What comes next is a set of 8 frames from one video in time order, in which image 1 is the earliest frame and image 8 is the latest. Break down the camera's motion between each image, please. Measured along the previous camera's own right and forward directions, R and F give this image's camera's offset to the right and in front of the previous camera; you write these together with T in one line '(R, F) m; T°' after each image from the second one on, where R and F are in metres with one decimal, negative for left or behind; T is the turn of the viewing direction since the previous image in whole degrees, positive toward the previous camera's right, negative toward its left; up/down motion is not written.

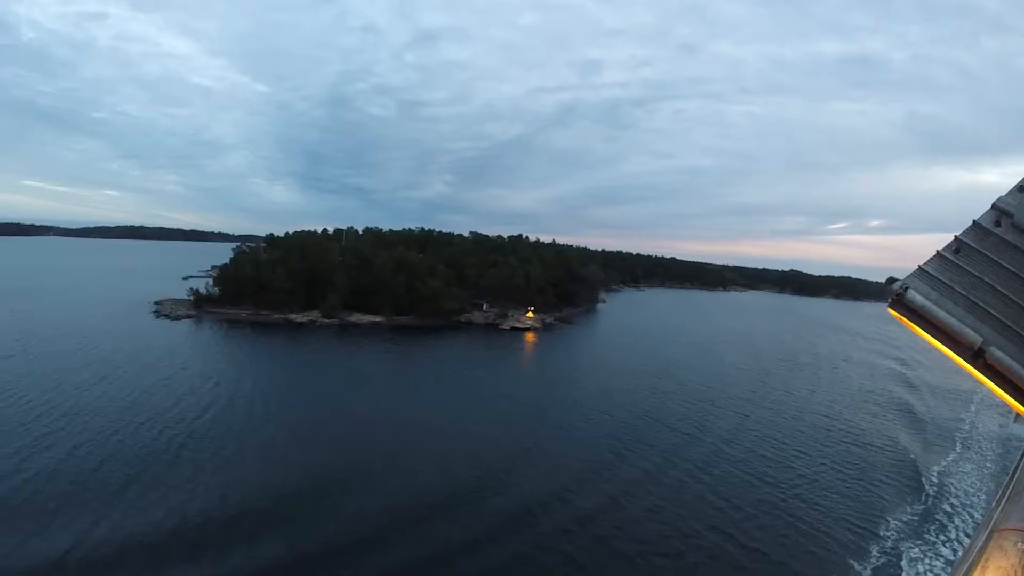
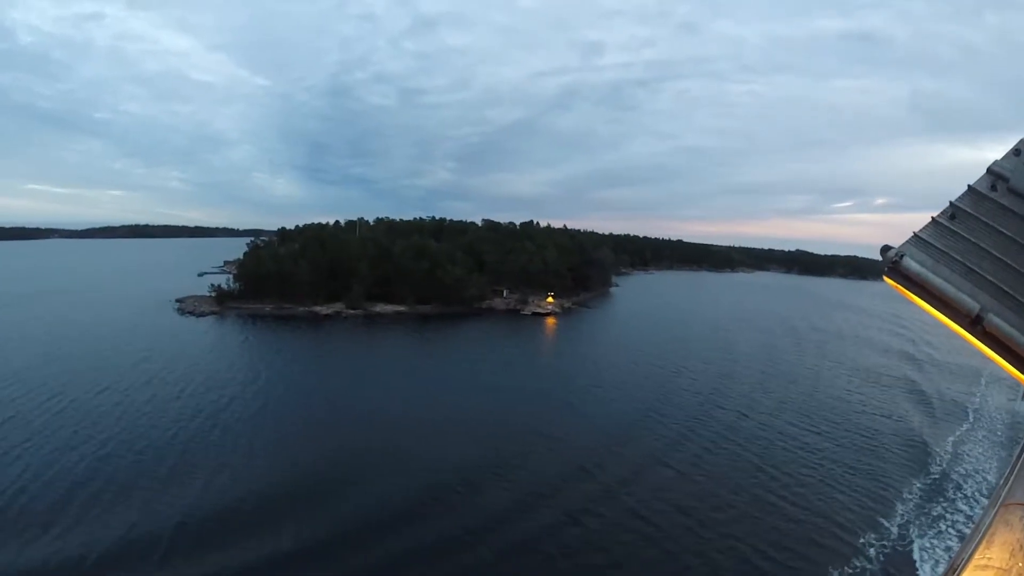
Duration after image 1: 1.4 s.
(-0.7, -0.3) m; 0°
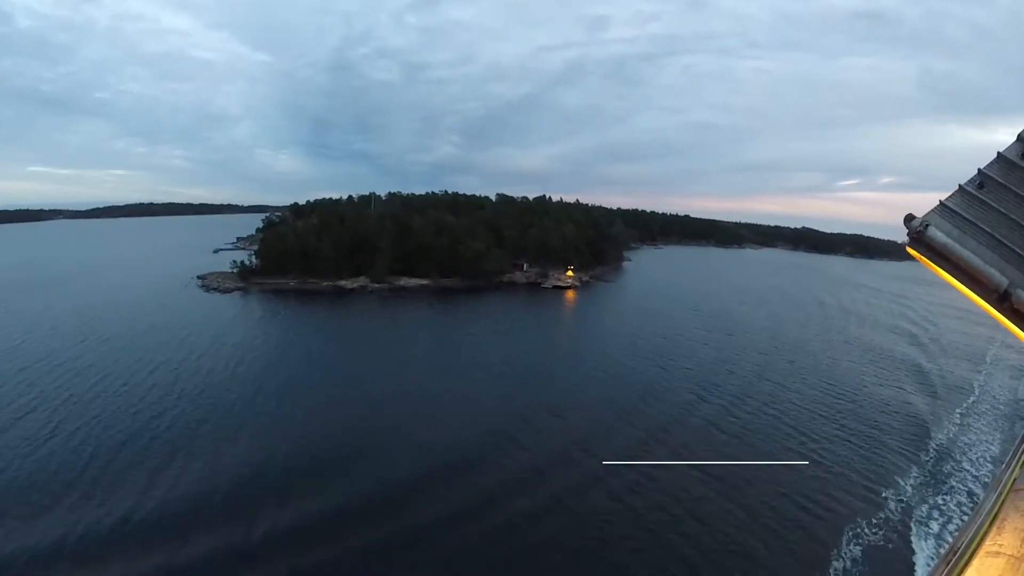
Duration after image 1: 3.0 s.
(-0.8, -0.2) m; 0°
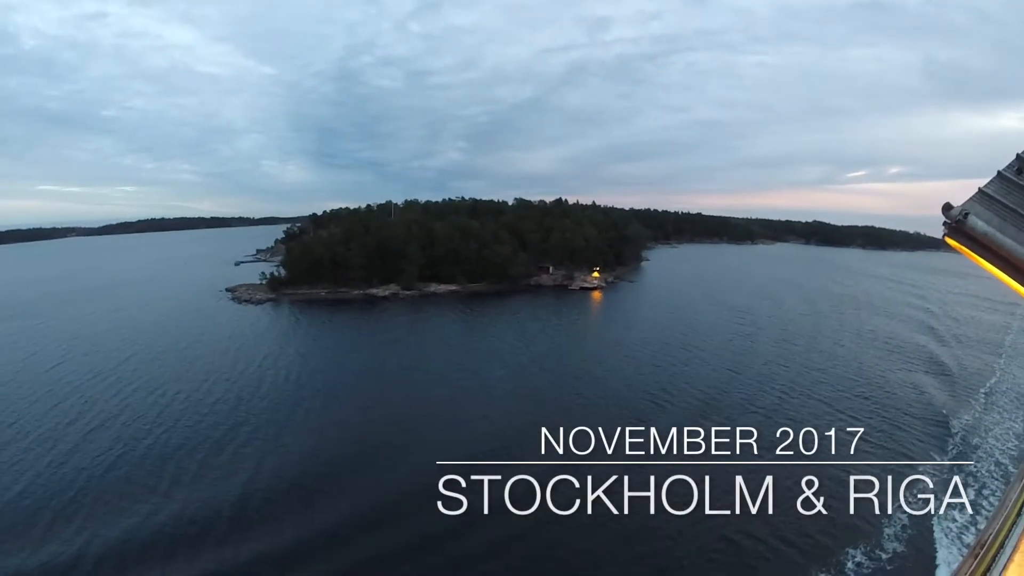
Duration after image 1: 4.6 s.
(-0.8, -0.3) m; -1°
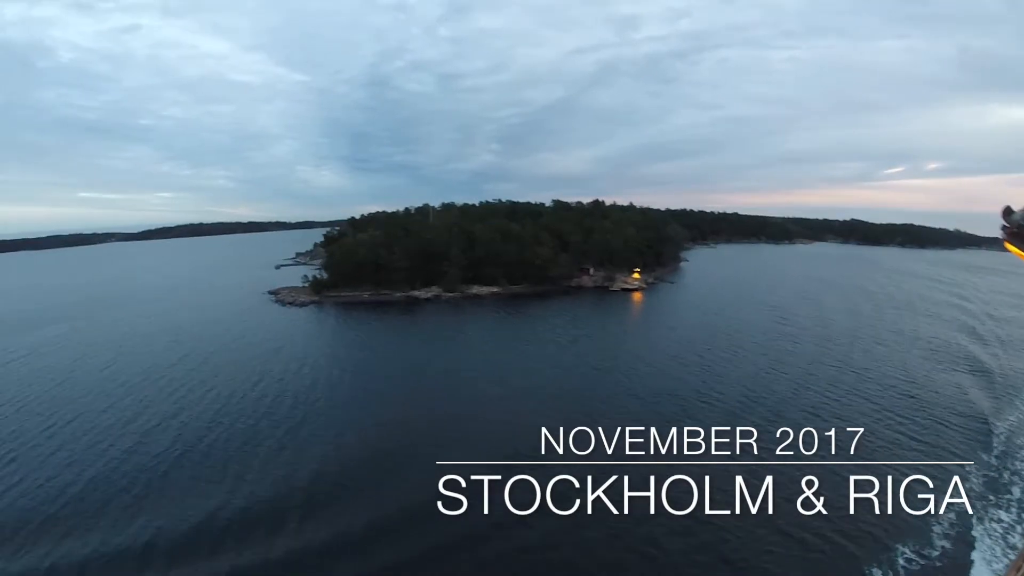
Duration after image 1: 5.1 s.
(-0.6, -0.1) m; -3°
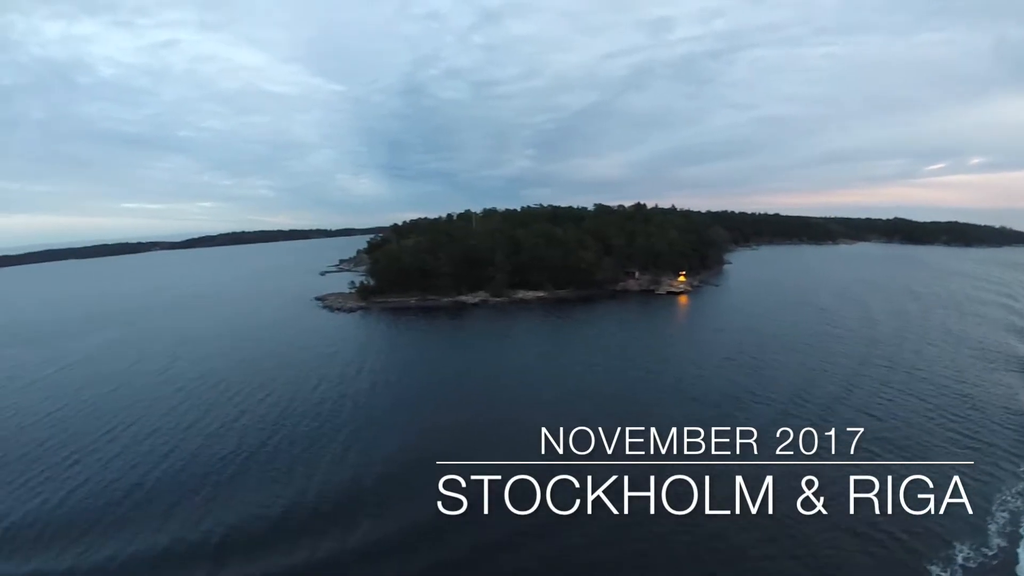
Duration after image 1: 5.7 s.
(-0.6, -0.3) m; -3°
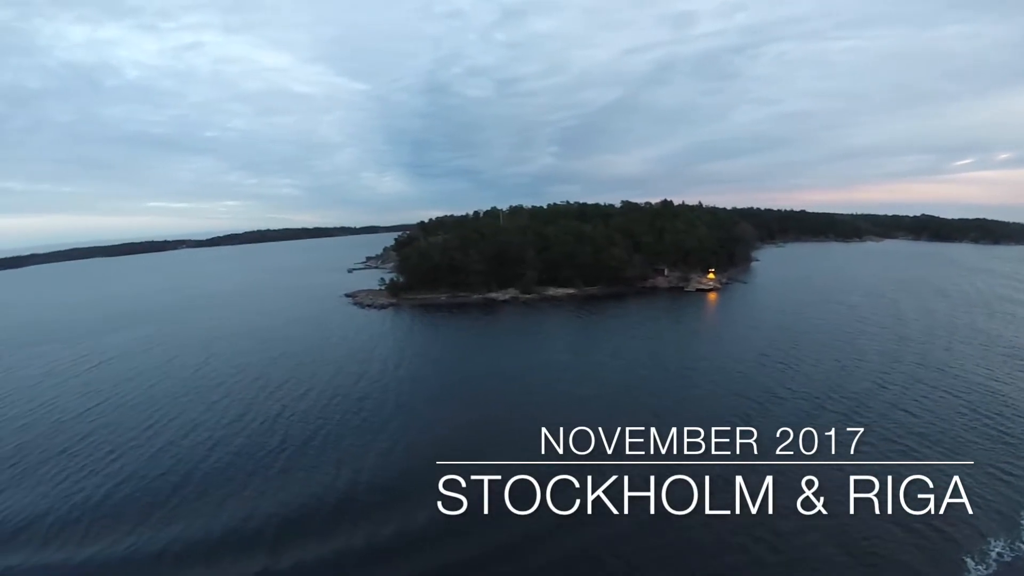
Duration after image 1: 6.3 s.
(-0.4, -0.3) m; -2°
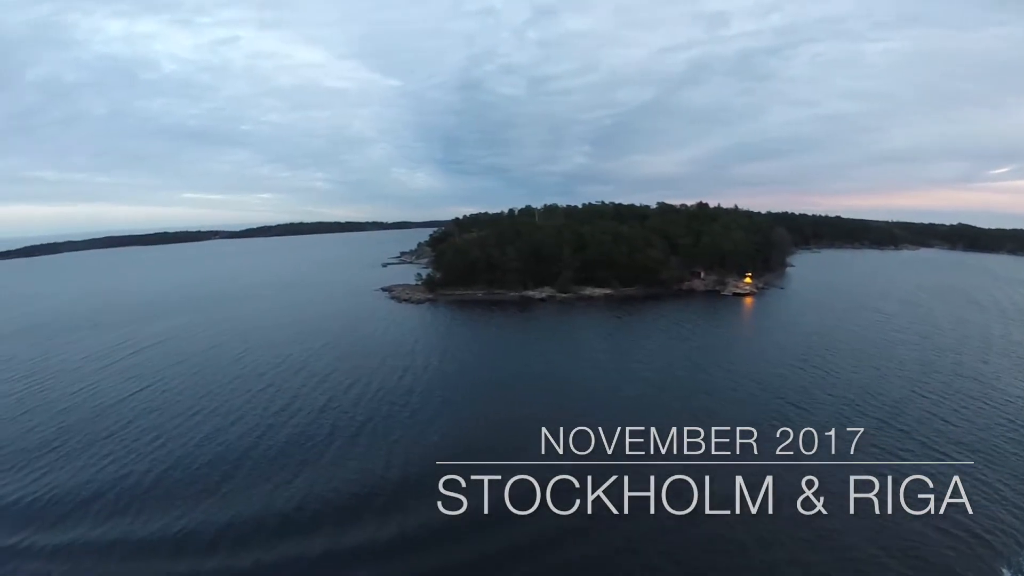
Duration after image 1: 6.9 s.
(-0.5, -0.4) m; -2°
